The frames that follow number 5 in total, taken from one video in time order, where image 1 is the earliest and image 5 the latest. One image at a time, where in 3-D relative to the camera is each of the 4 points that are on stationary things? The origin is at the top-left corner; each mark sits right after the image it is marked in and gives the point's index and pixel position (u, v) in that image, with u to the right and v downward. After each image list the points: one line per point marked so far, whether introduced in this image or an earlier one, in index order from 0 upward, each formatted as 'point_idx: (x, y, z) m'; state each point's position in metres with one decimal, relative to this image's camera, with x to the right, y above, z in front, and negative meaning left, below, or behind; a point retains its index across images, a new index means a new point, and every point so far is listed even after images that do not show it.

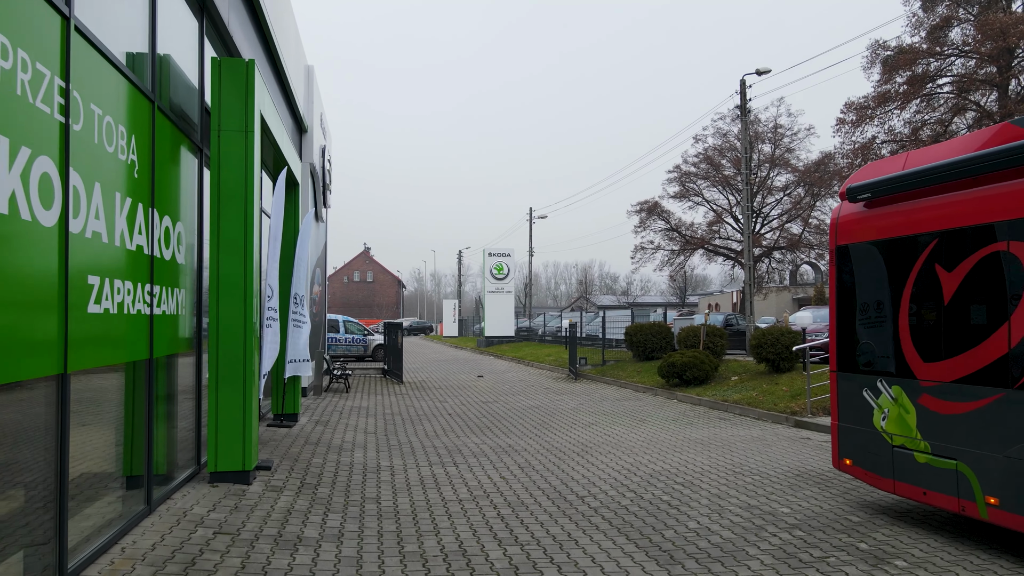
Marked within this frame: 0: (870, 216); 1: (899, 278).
0: (+3.2, +0.7, +6.8) m
1: (+3.4, +0.1, +6.1) m
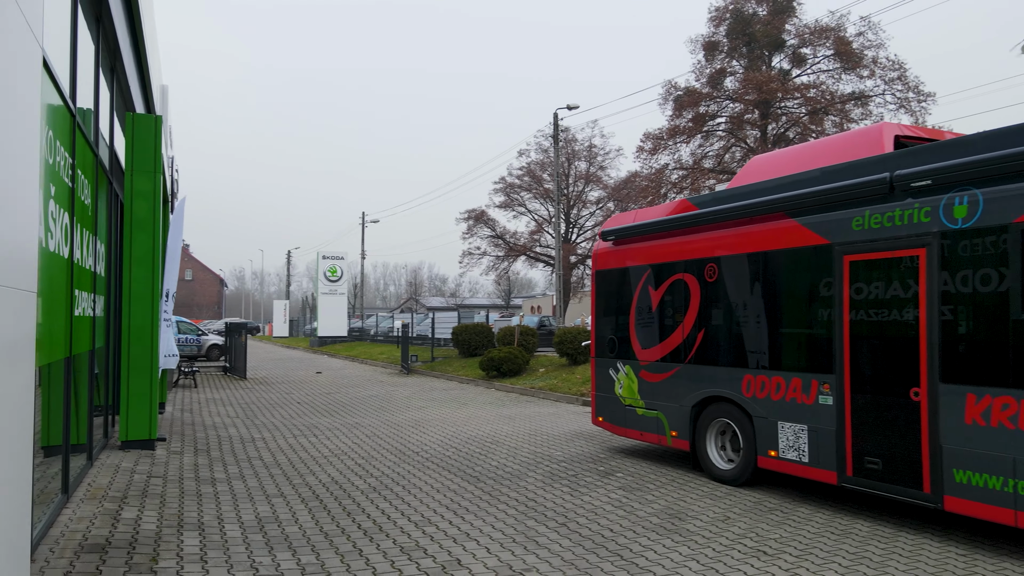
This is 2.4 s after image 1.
0: (+1.4, +0.5, +10.0) m
1: (+1.6, -0.1, +9.3) m
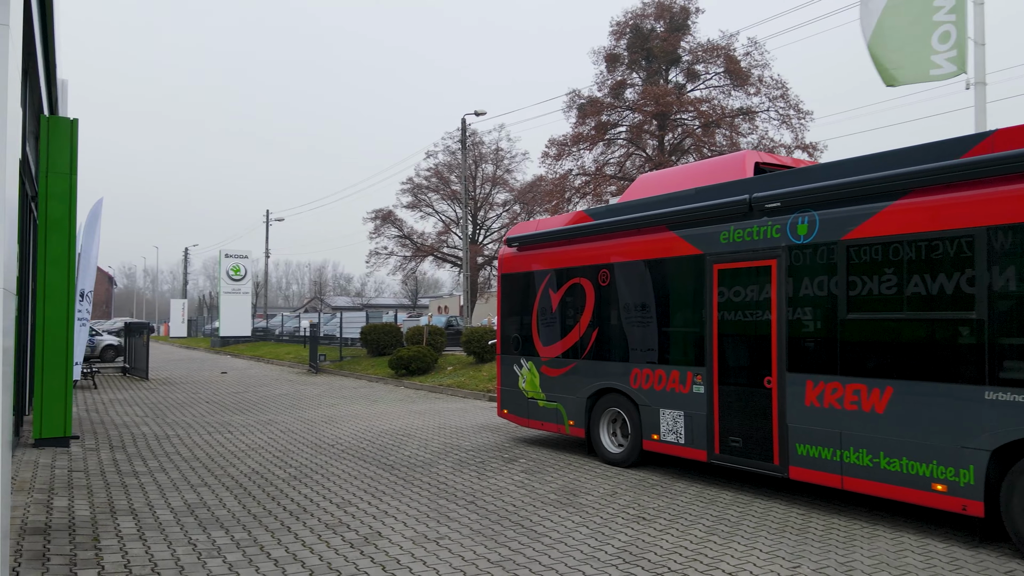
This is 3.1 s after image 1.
0: (+0.1, +0.5, +10.8) m
1: (+0.4, -0.1, +10.2) m
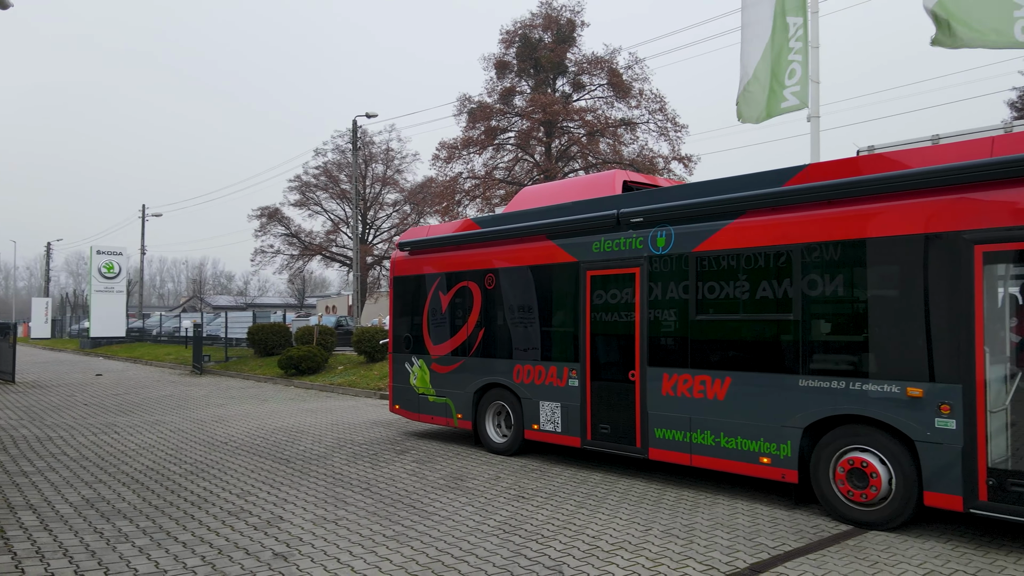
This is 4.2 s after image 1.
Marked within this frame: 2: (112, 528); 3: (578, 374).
0: (-1.5, +0.4, +11.4) m
1: (-1.2, -0.1, +10.9) m
2: (-3.2, -1.9, +5.9) m
3: (+0.8, -1.0, +8.5) m
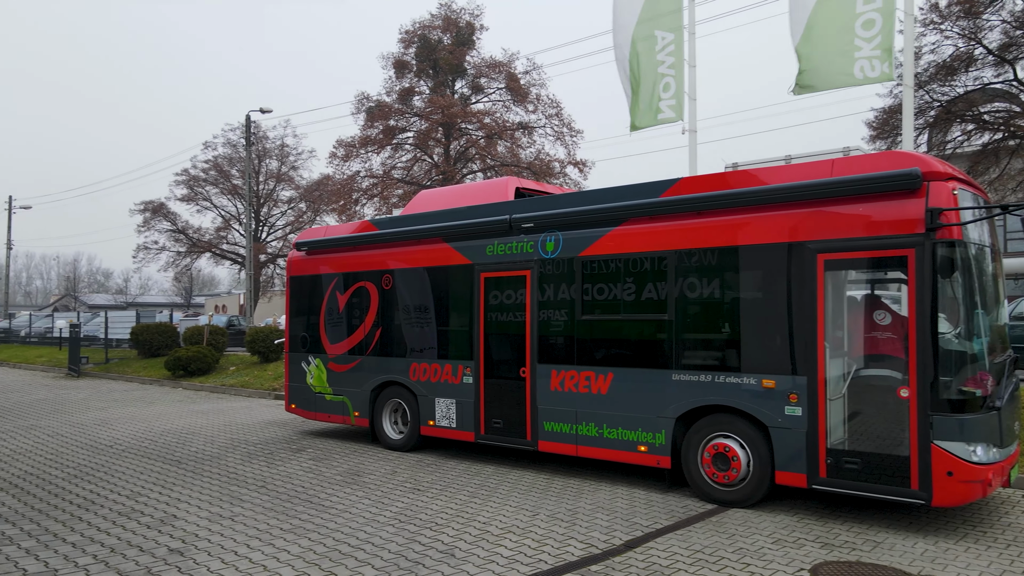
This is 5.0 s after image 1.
0: (-3.1, +0.4, +11.4) m
1: (-2.7, -0.1, +11.0) m
2: (-4.0, -1.9, +5.8) m
3: (-0.5, -1.0, +8.9) m
